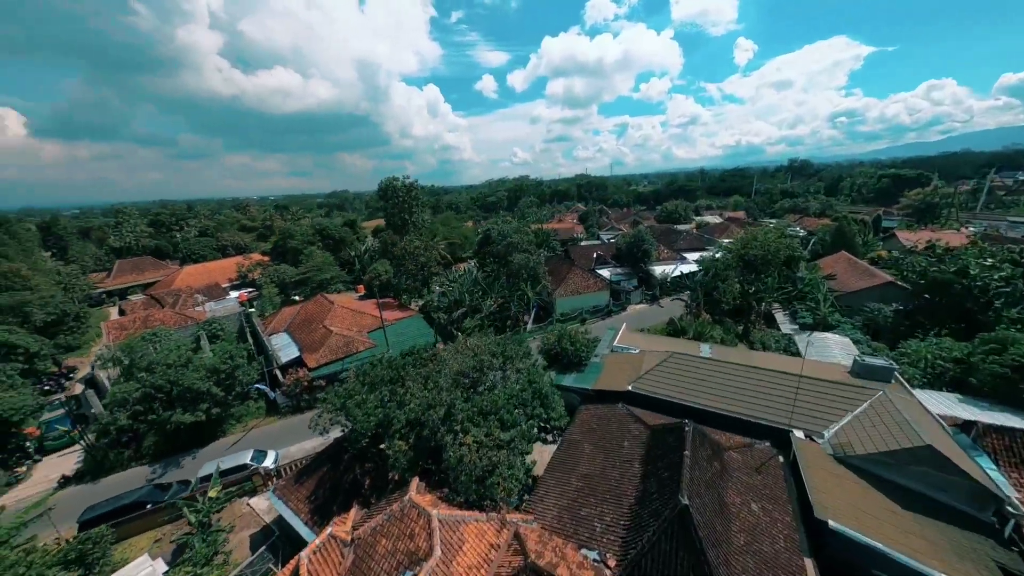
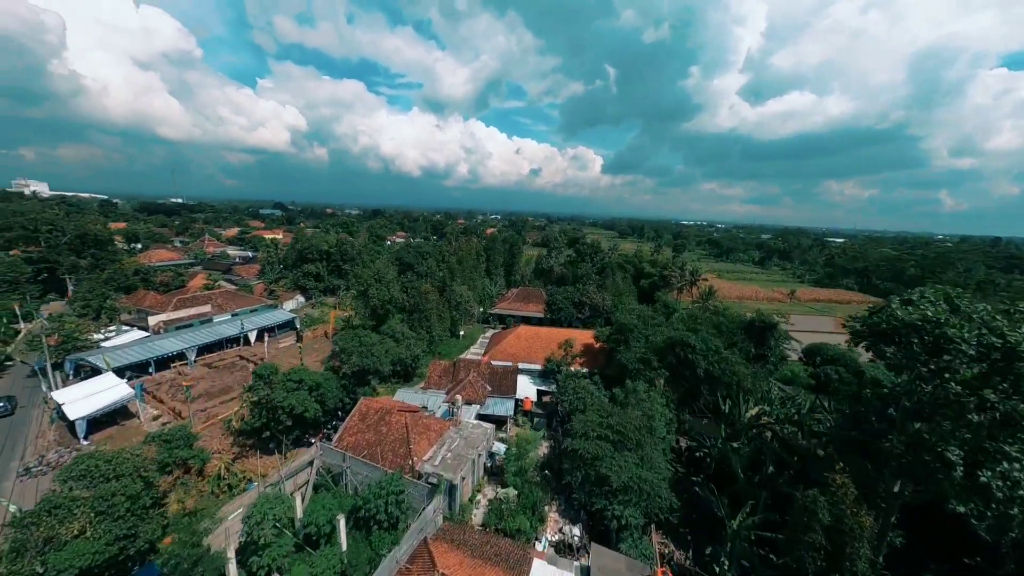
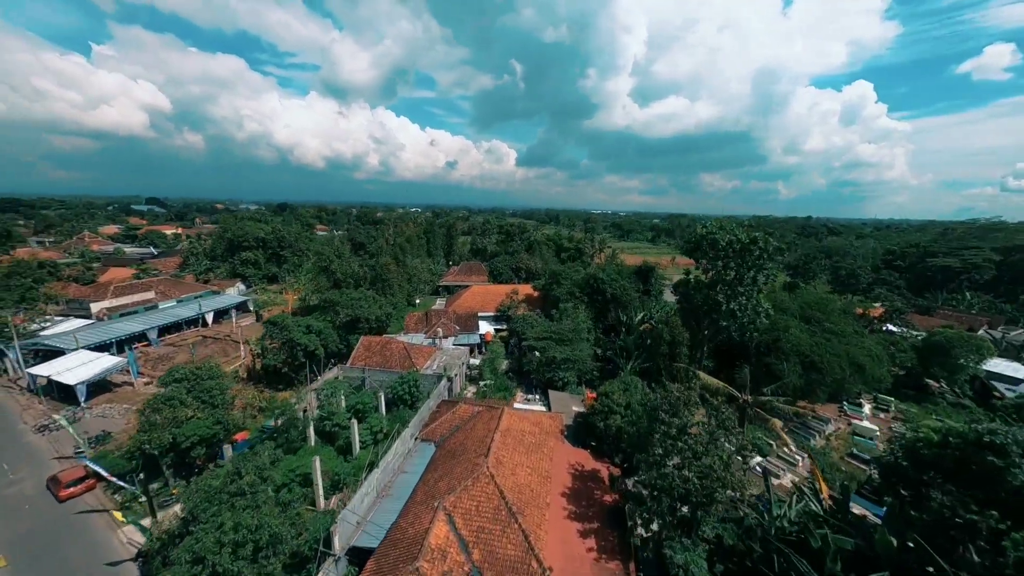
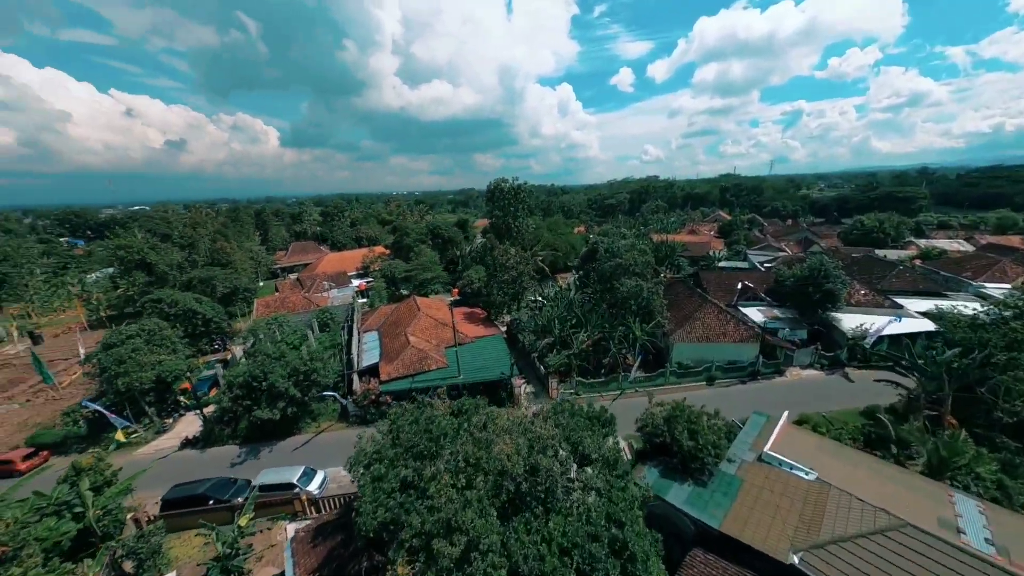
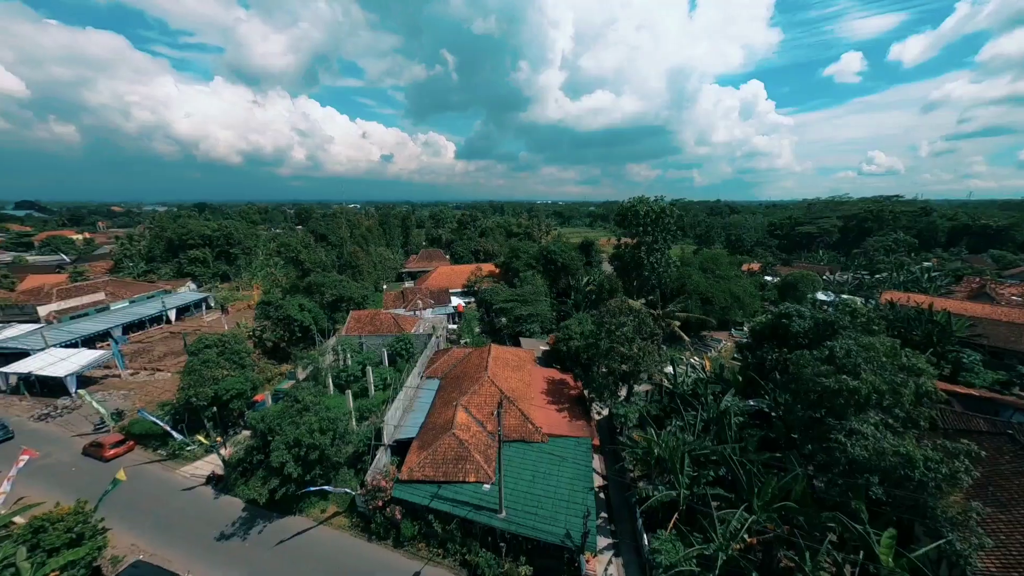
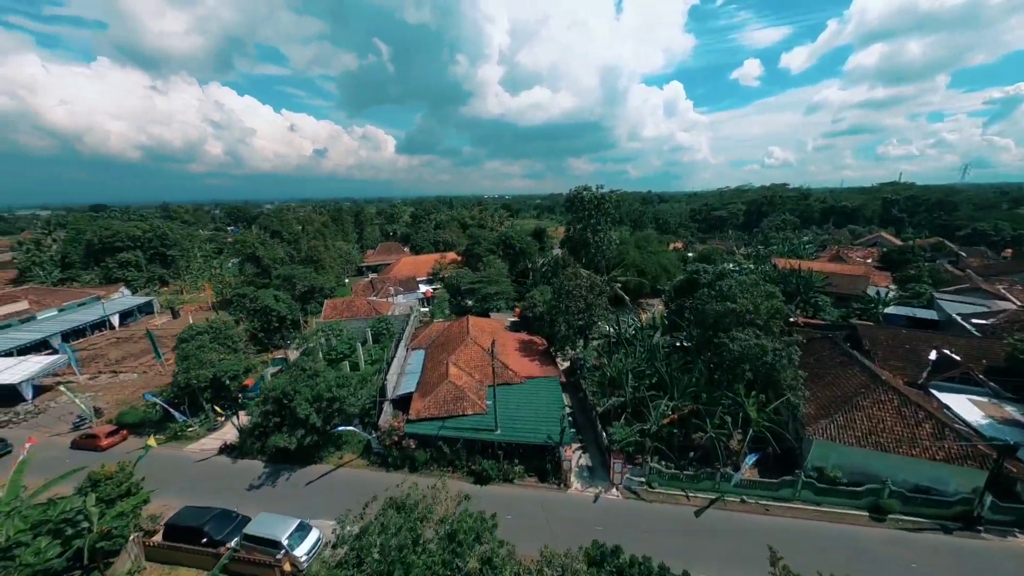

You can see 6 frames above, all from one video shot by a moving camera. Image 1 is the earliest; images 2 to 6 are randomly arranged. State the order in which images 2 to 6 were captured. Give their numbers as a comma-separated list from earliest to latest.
4, 6, 5, 3, 2
